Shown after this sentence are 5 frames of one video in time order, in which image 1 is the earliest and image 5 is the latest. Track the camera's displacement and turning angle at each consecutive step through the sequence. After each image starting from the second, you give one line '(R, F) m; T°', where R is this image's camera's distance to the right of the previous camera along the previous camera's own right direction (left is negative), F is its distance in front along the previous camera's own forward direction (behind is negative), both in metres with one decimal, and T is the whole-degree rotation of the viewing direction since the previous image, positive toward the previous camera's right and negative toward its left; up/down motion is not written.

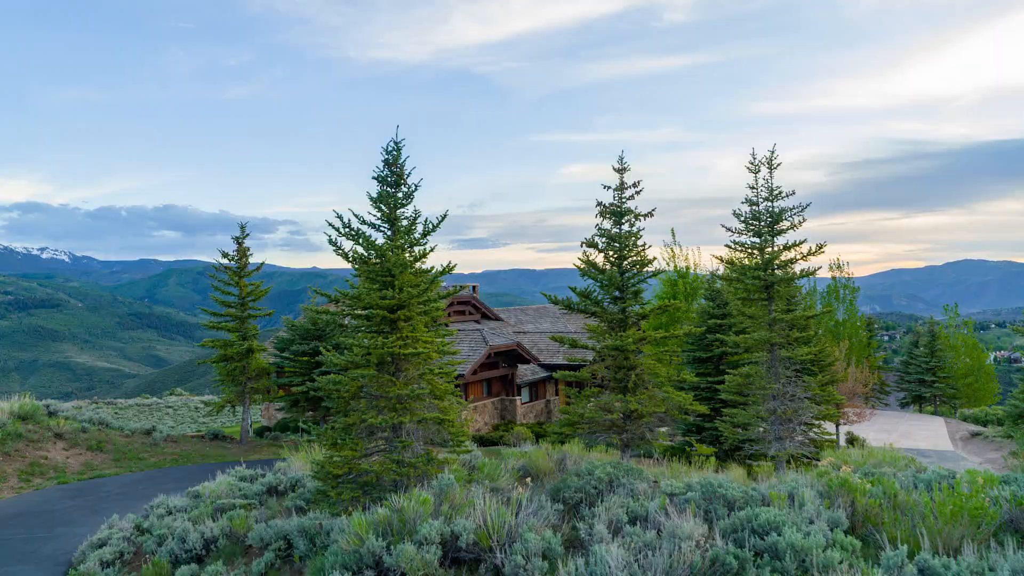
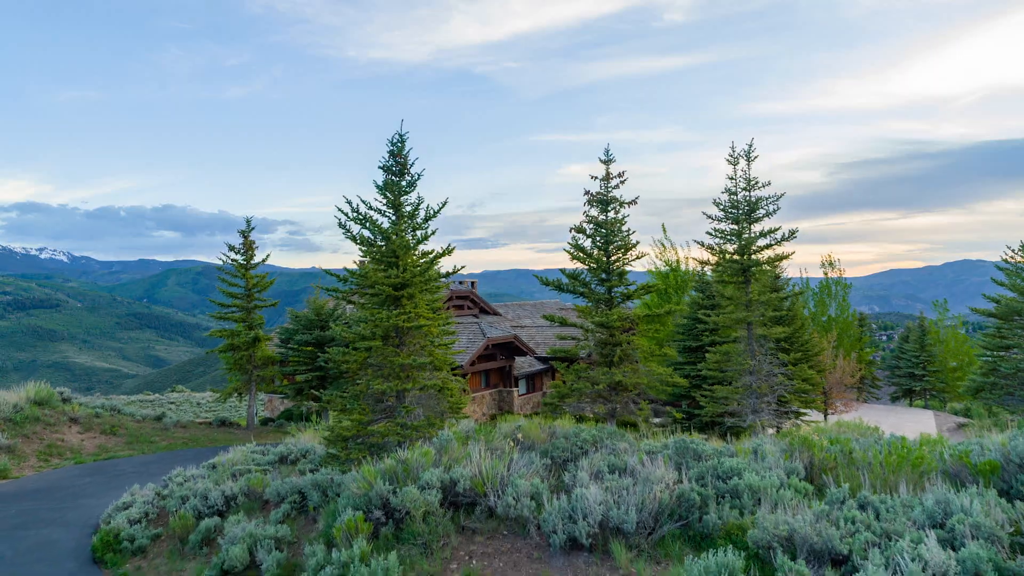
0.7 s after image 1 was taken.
(+0.1, -1.0) m; 0°
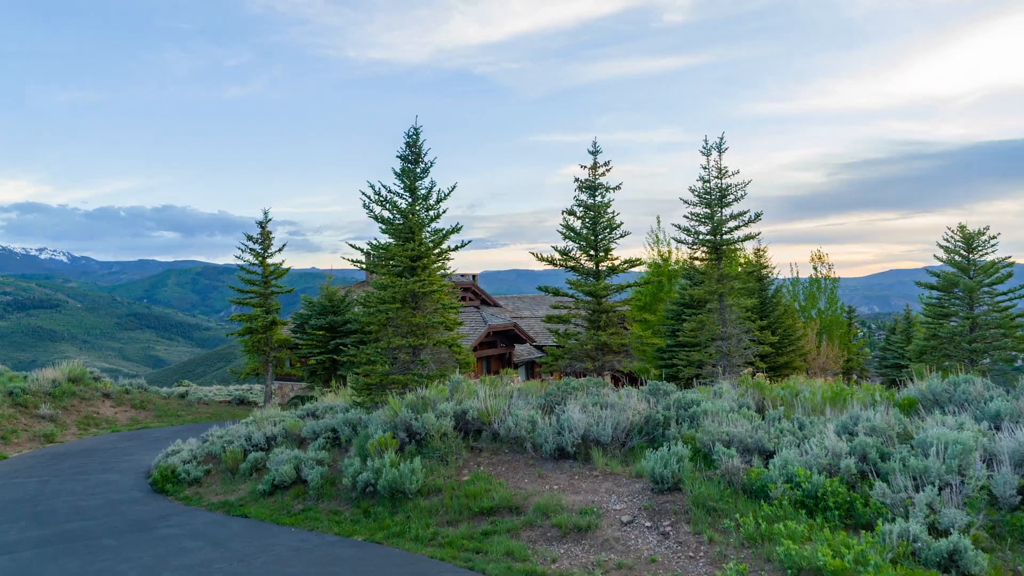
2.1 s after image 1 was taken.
(0.0, -1.9) m; 0°
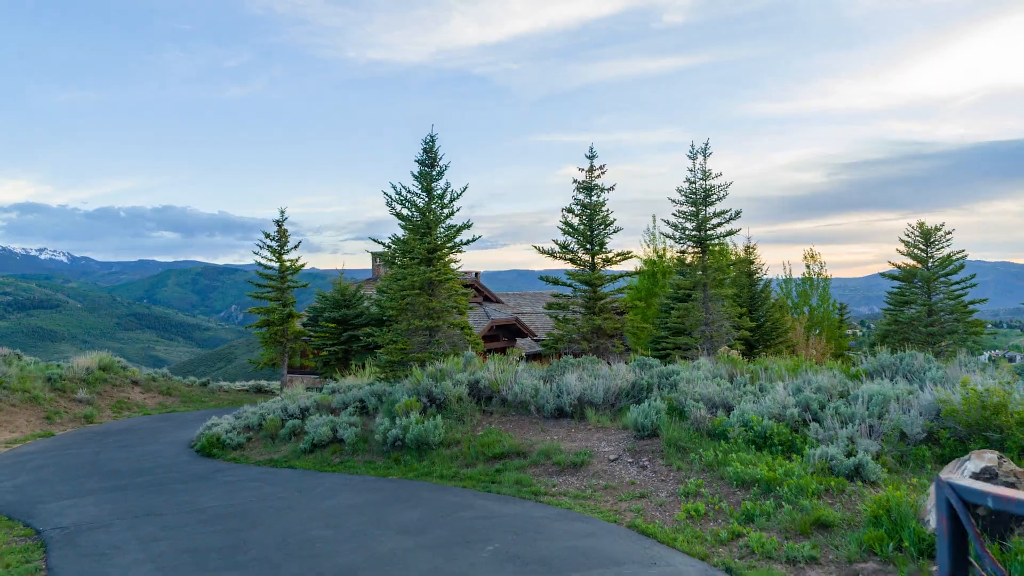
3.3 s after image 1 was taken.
(-0.1, -1.7) m; 0°
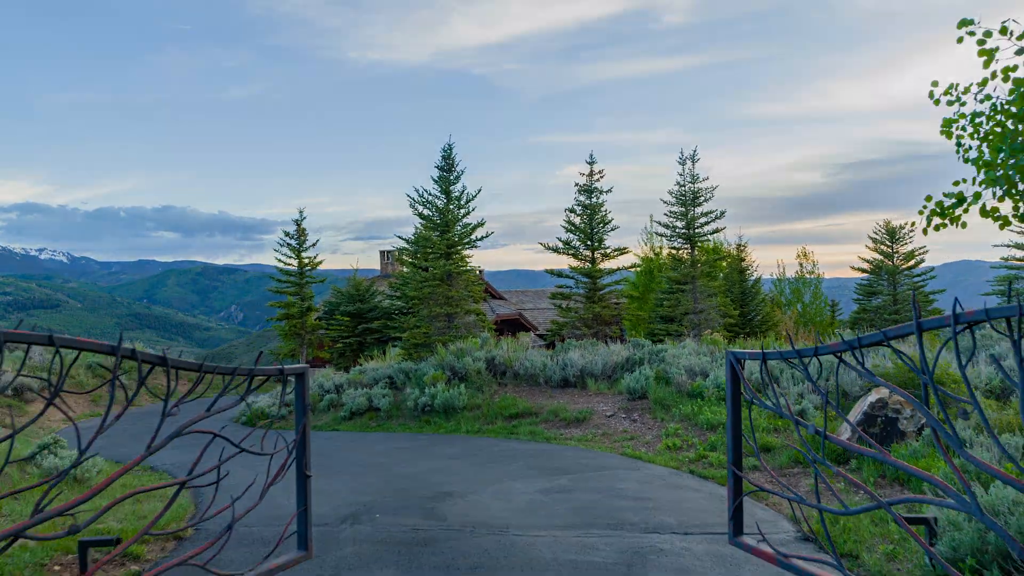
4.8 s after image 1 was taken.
(-0.3, -2.0) m; 0°
